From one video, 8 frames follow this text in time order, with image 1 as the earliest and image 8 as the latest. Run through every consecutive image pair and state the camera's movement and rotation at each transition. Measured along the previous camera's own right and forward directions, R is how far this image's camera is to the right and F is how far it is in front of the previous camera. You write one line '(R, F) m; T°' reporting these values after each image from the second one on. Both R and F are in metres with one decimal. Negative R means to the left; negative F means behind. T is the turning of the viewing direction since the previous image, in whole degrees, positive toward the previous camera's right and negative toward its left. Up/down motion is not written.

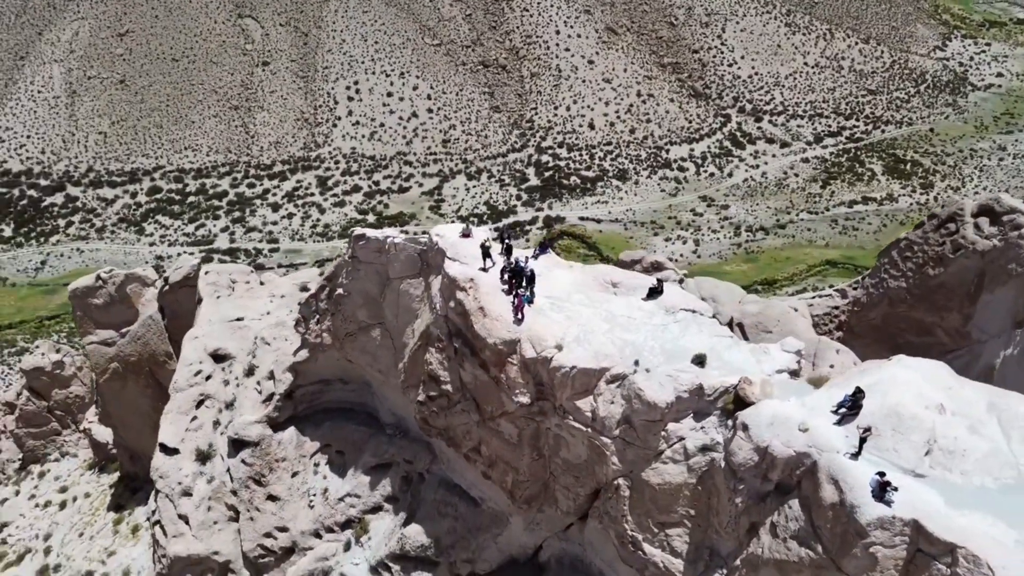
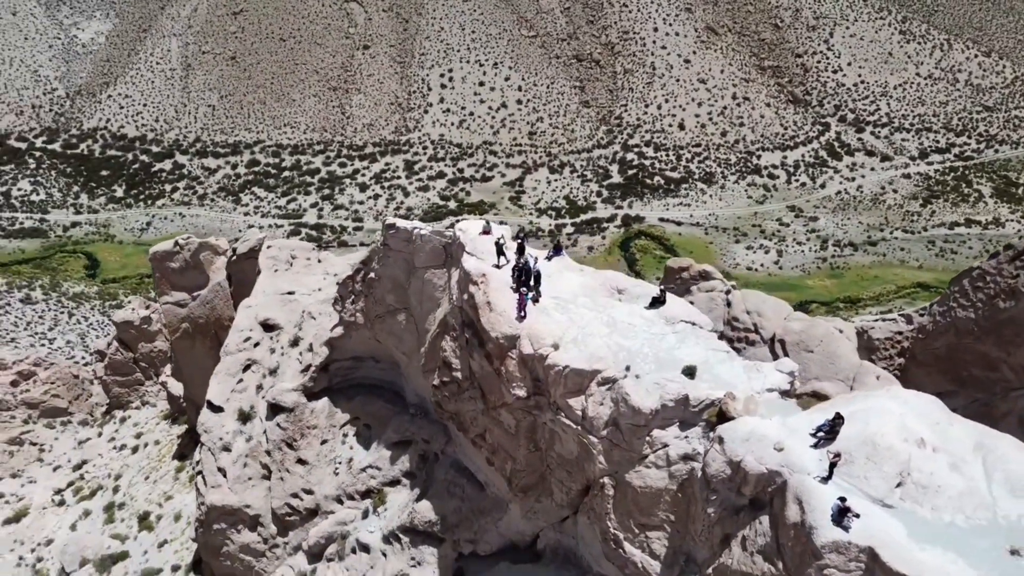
(+0.8, -0.3) m; -6°
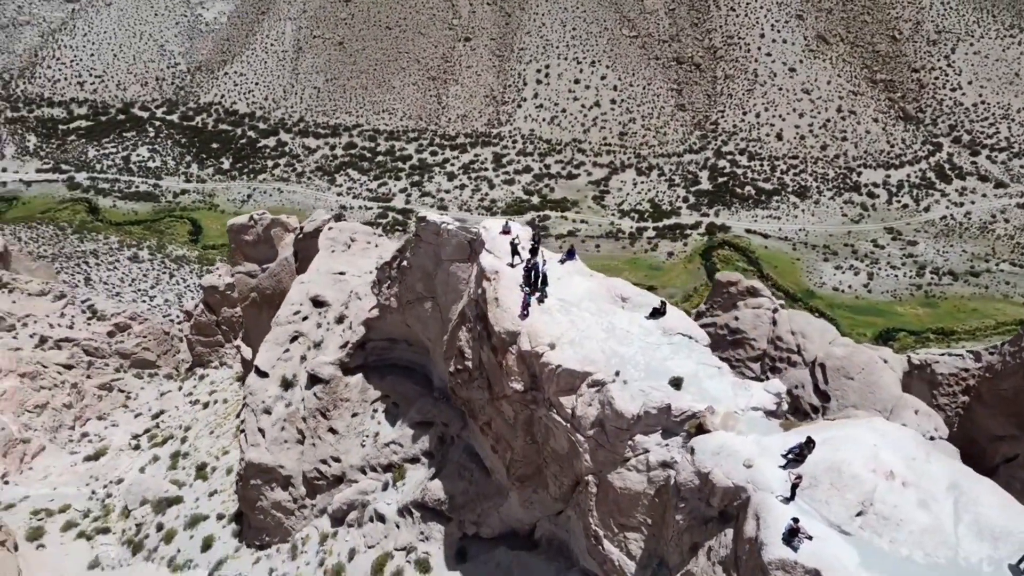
(+0.9, -0.4) m; -7°
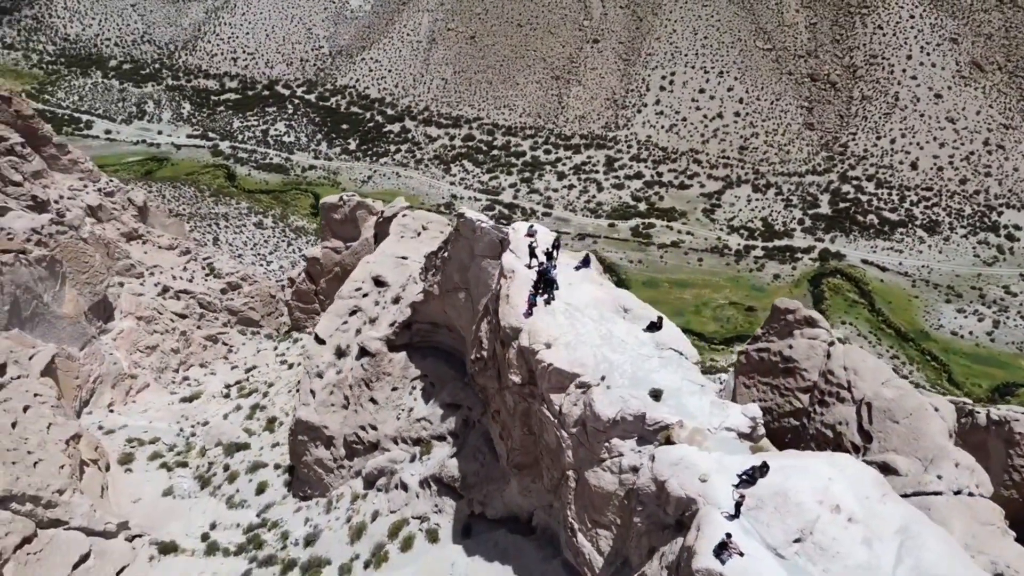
(+1.2, -0.5) m; -9°
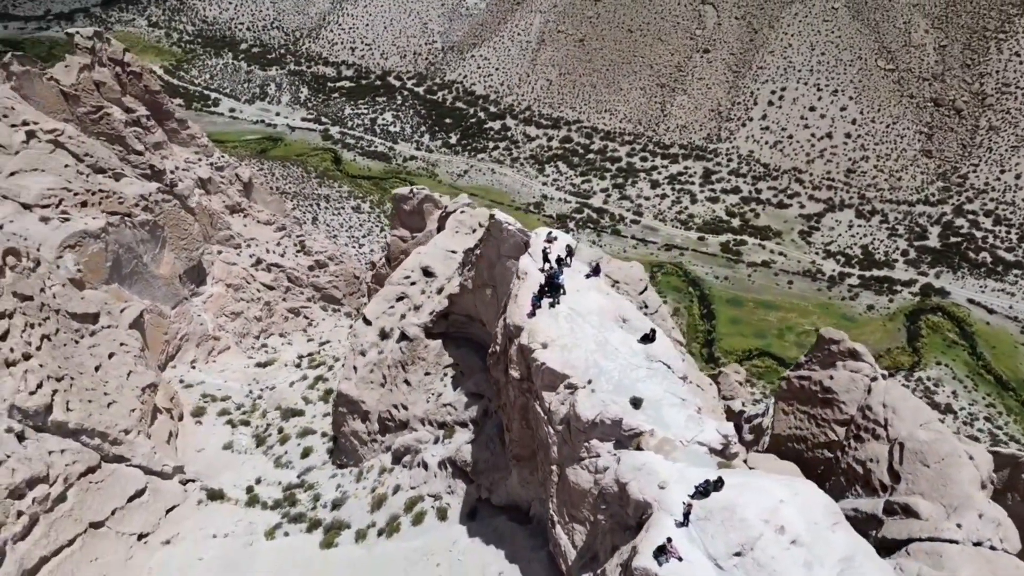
(+1.1, -0.5) m; -7°
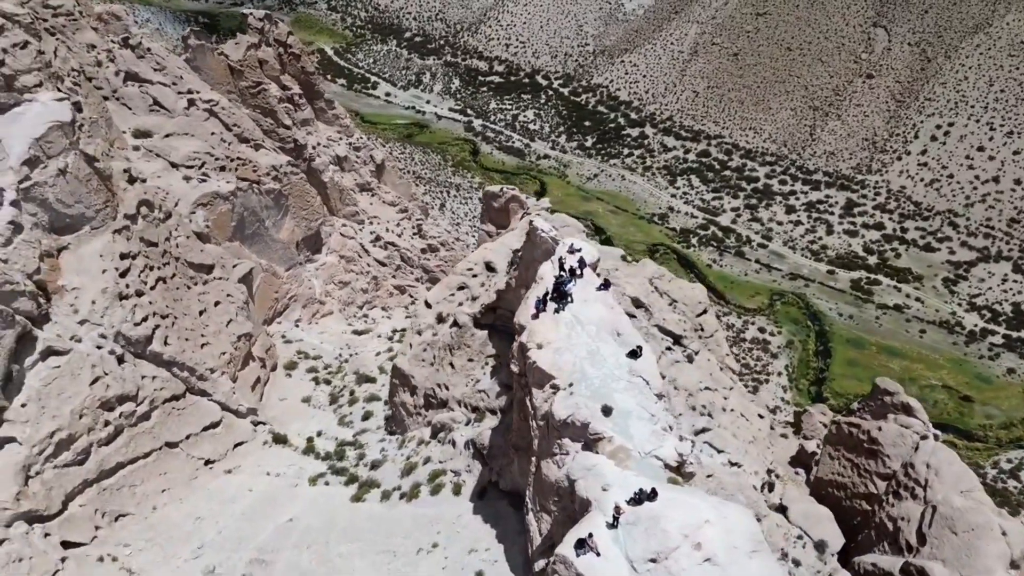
(+1.6, -0.7) m; -10°
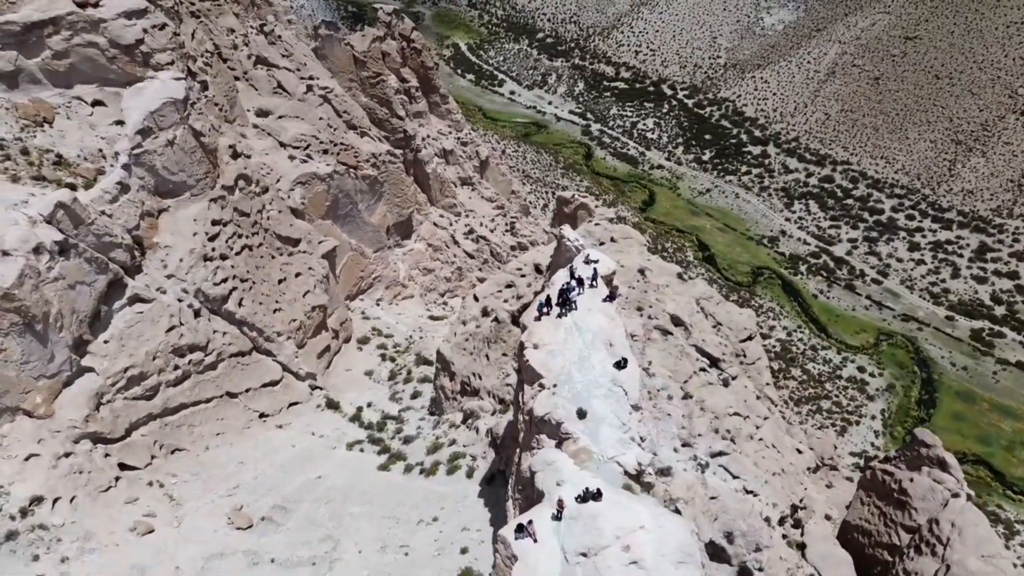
(+1.5, -0.6) m; -9°
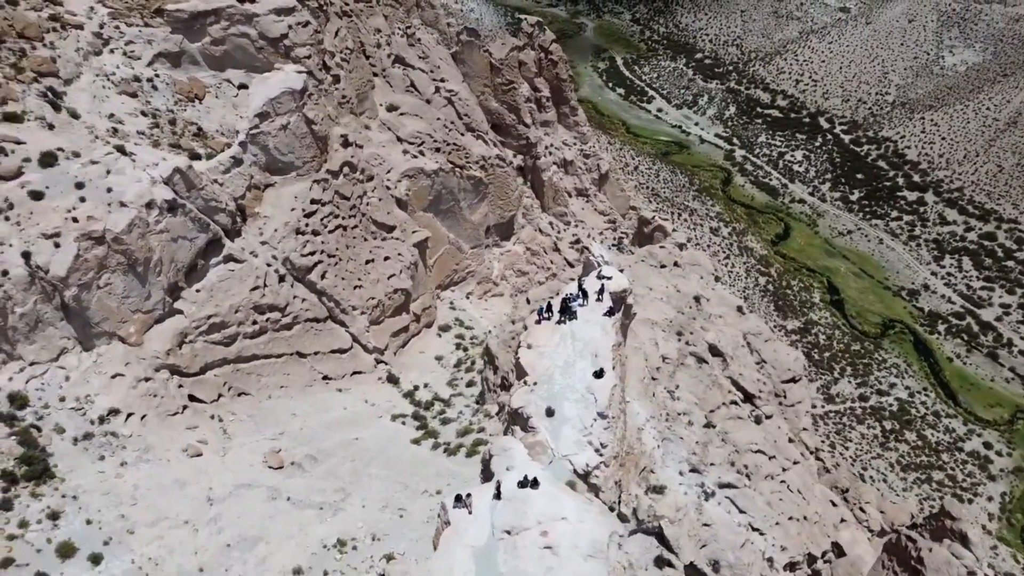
(+2.0, -0.8) m; -11°
